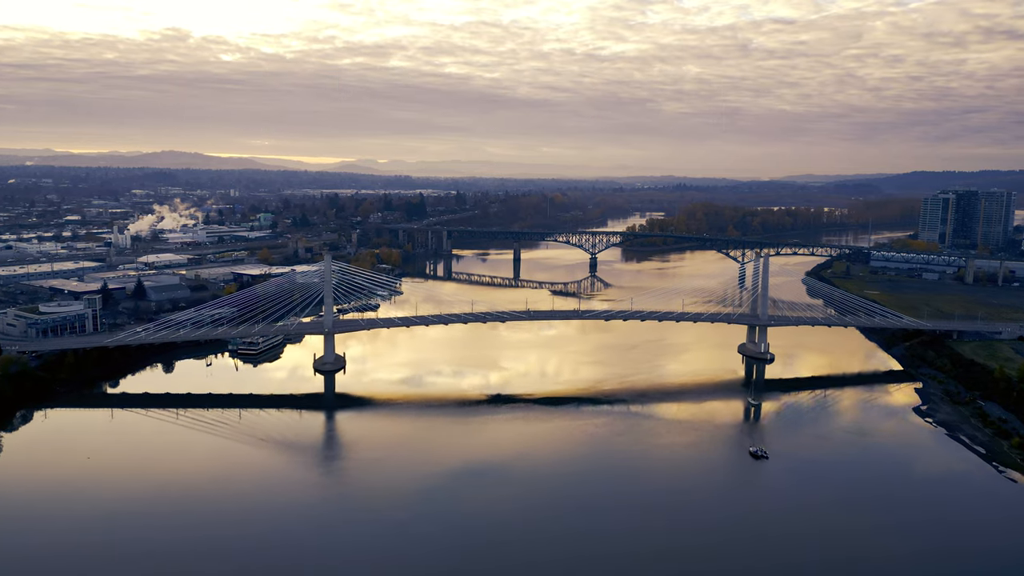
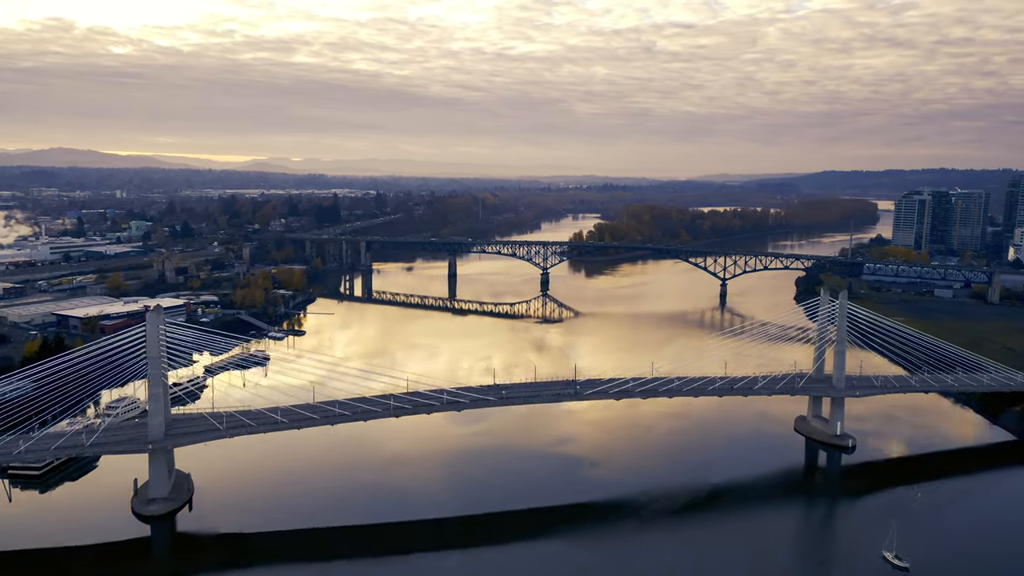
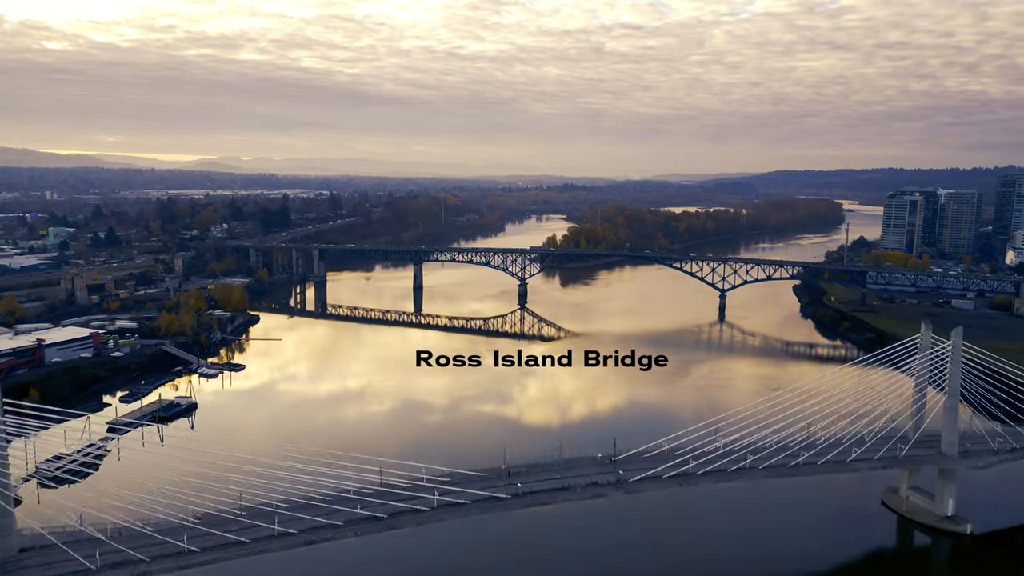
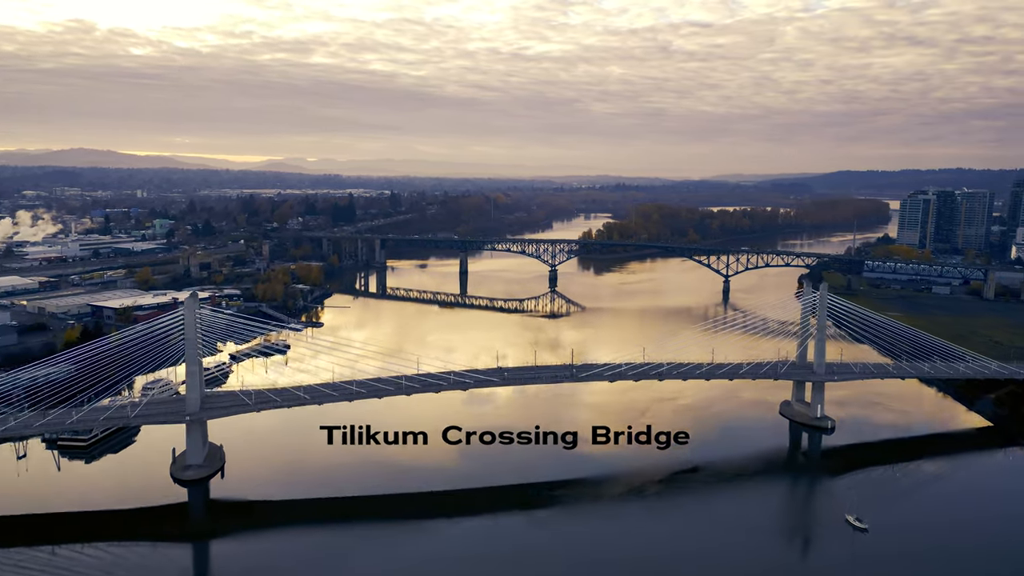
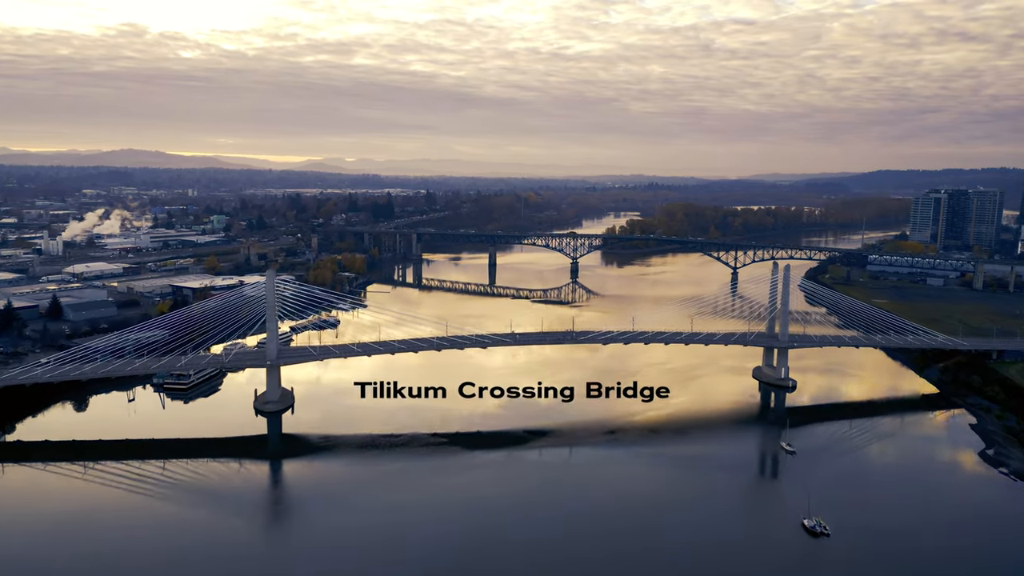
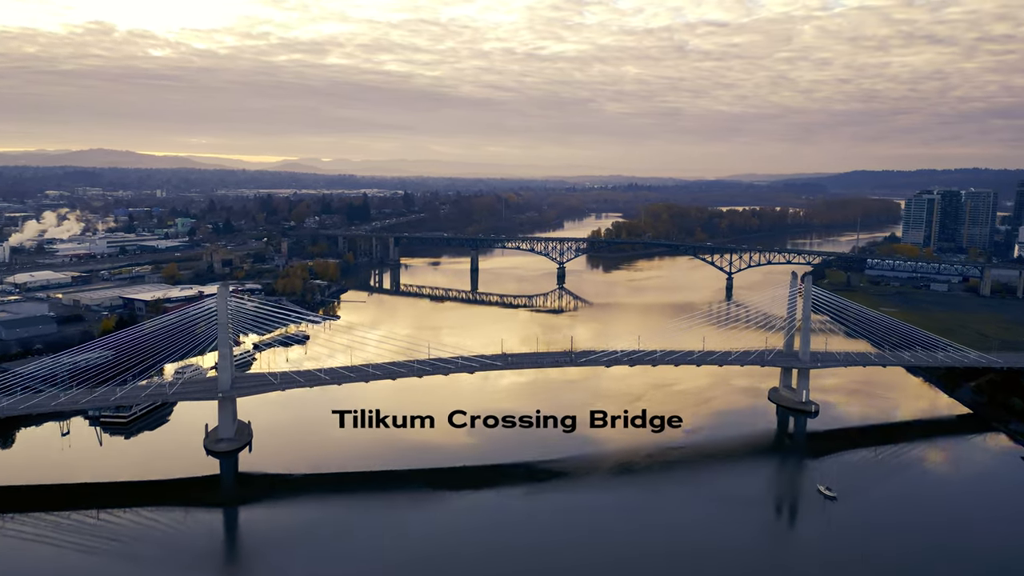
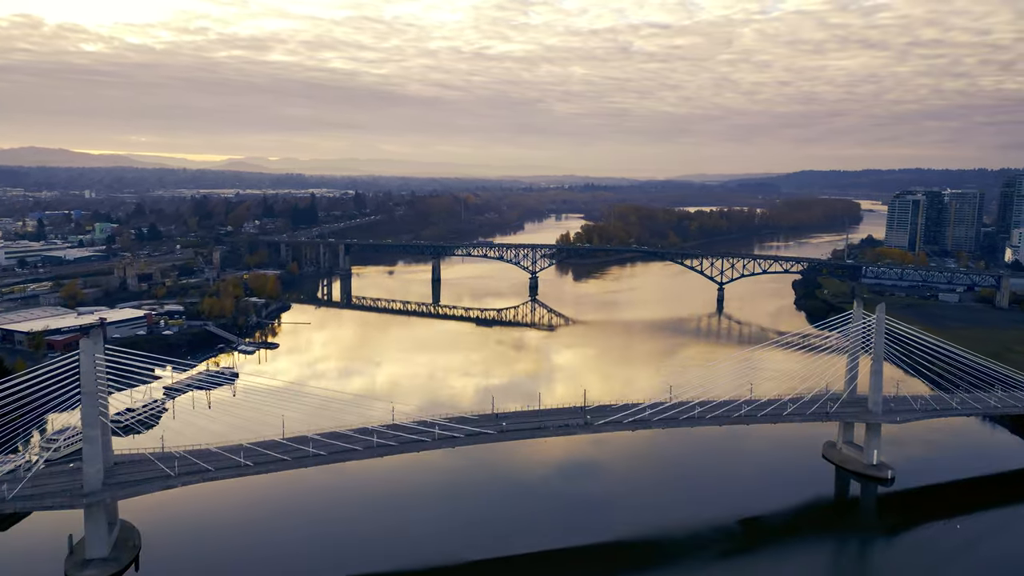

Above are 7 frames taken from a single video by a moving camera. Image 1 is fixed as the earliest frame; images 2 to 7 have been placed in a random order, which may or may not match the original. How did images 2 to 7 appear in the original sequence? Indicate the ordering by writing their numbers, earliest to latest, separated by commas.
5, 6, 4, 2, 7, 3
